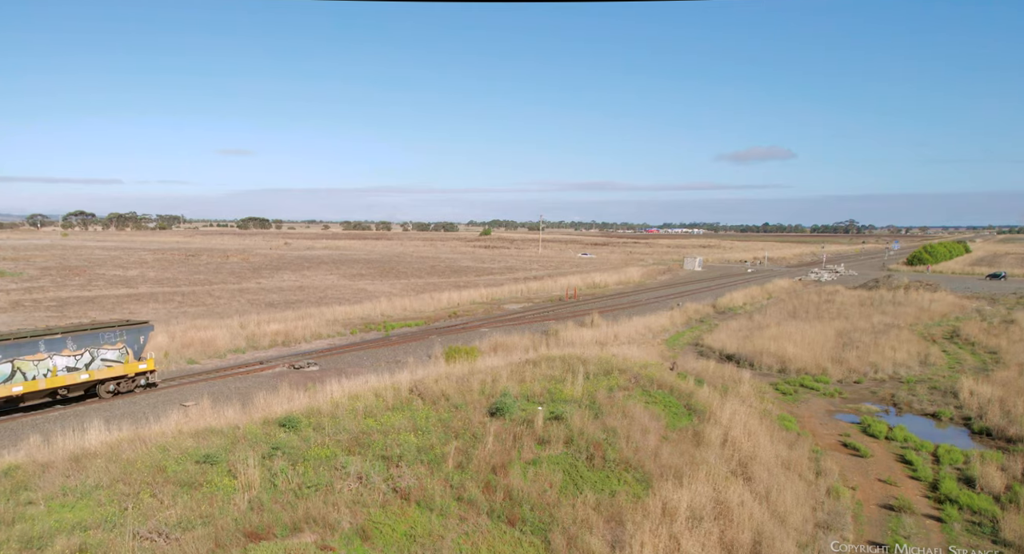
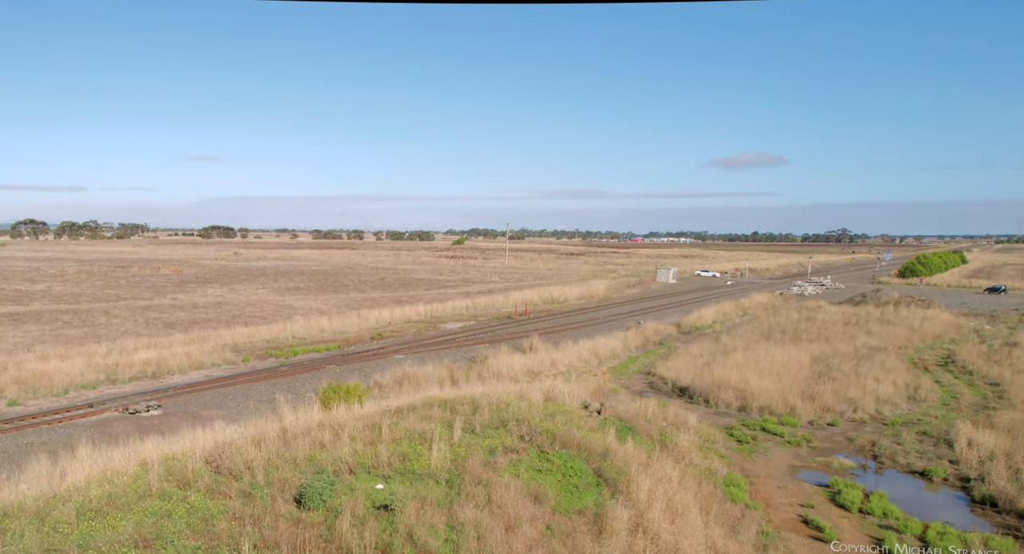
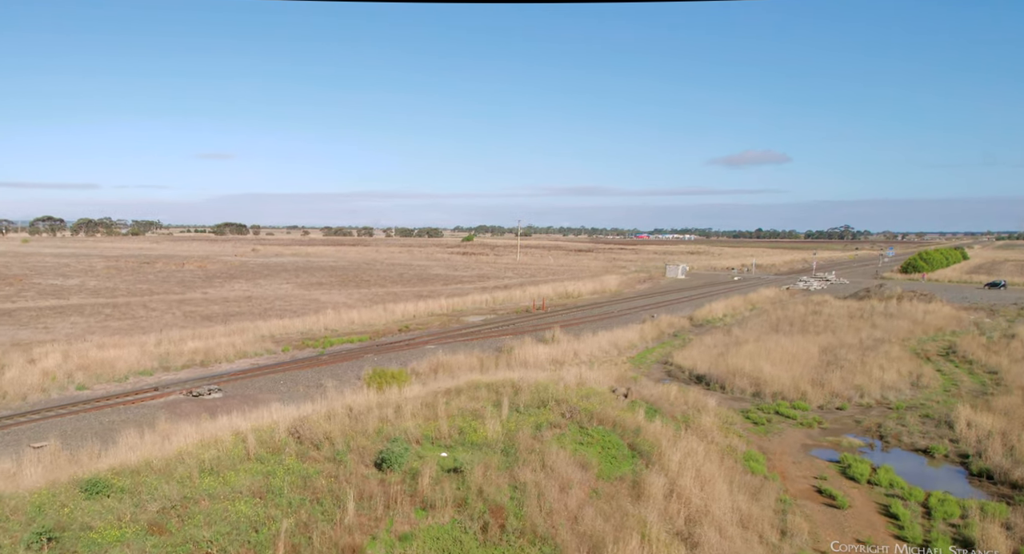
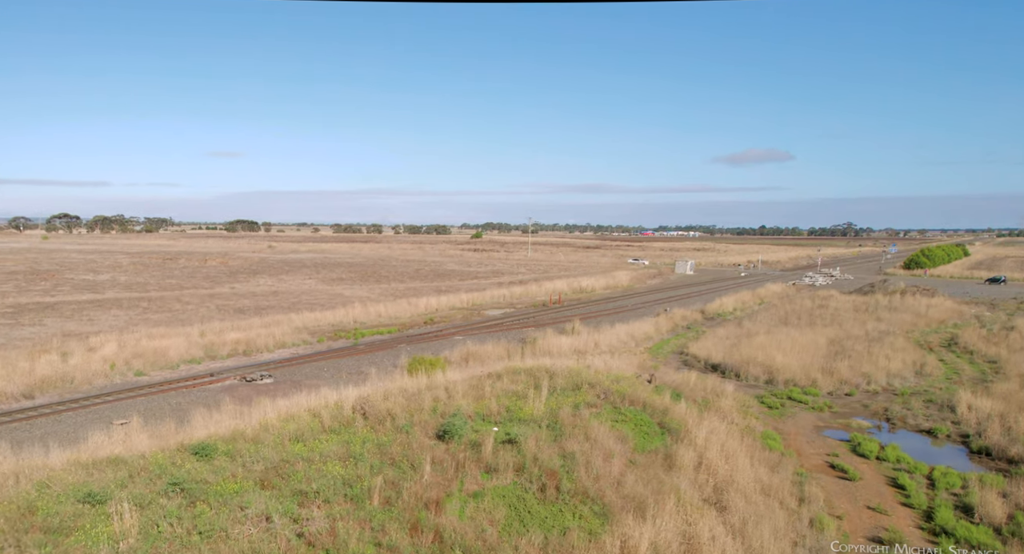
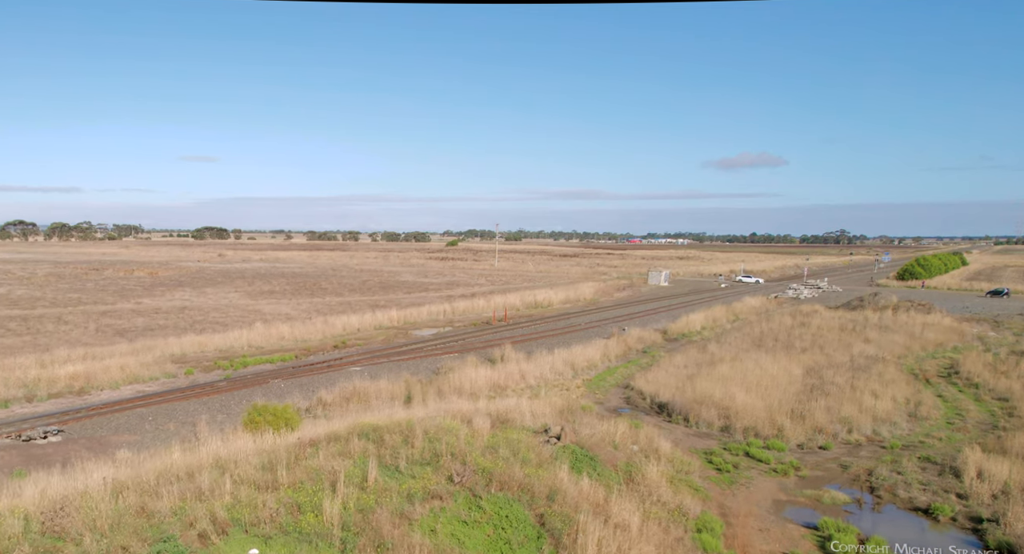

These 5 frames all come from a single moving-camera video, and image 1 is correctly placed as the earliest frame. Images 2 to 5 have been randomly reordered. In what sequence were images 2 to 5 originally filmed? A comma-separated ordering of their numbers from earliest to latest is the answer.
4, 3, 2, 5
